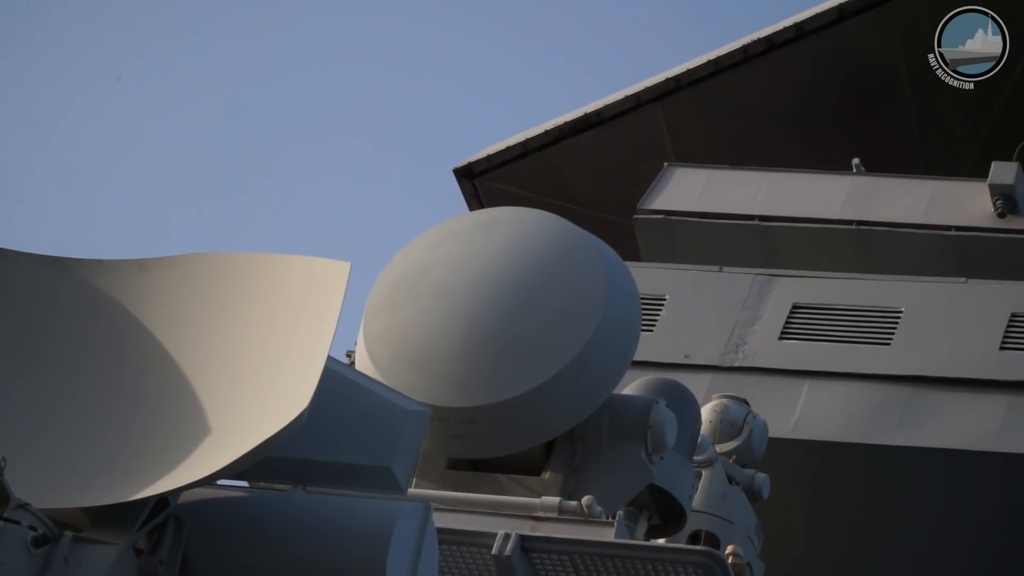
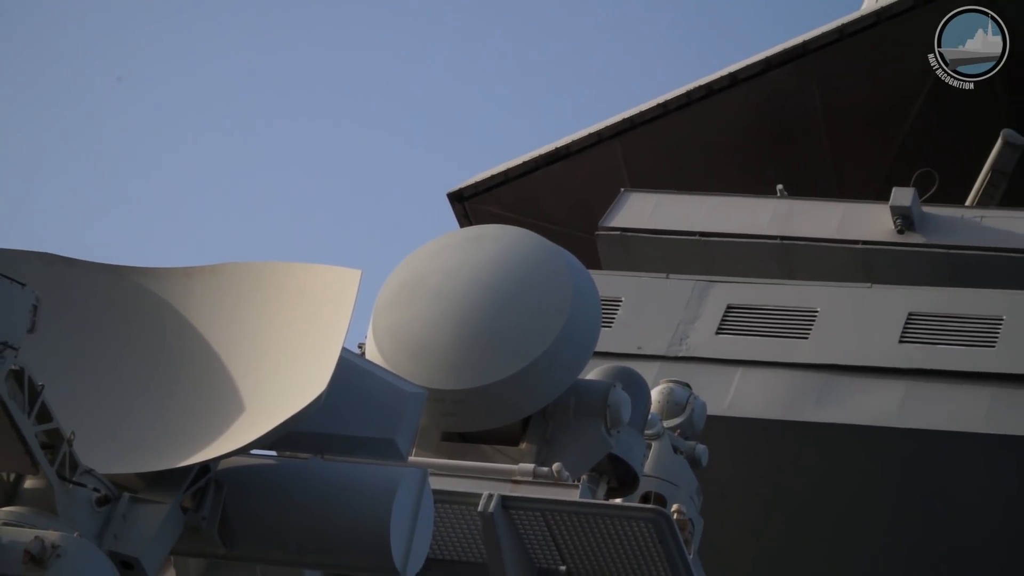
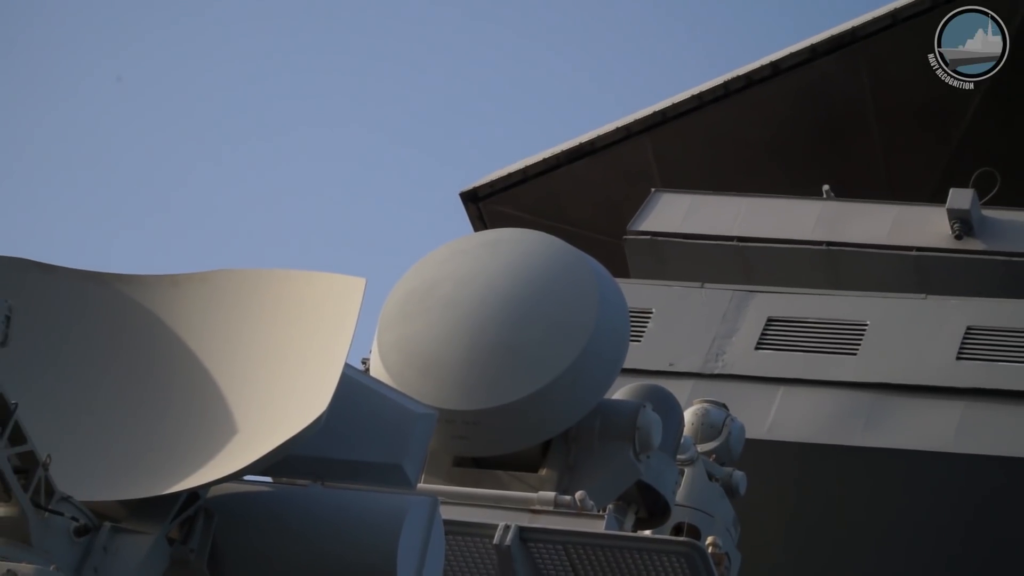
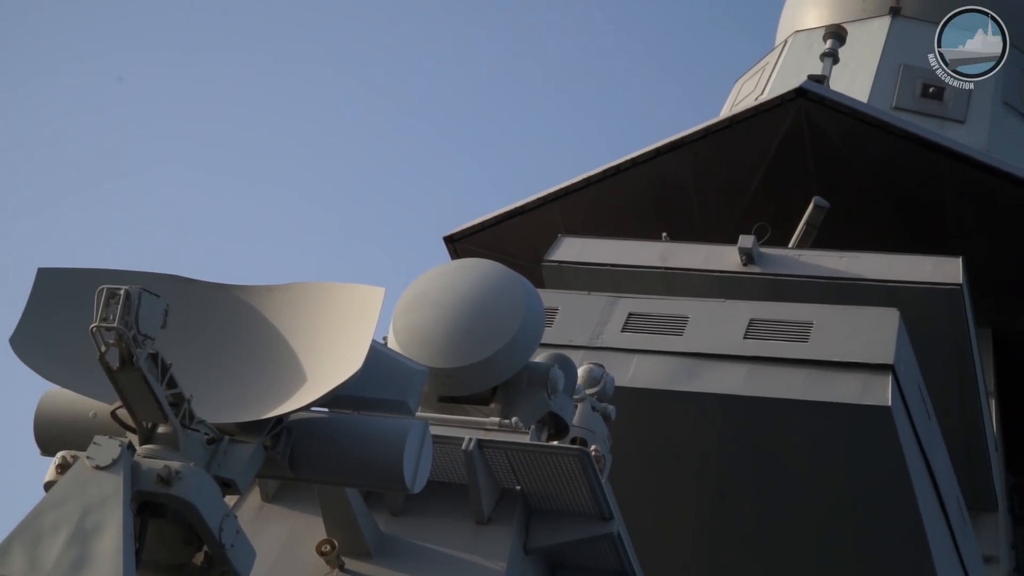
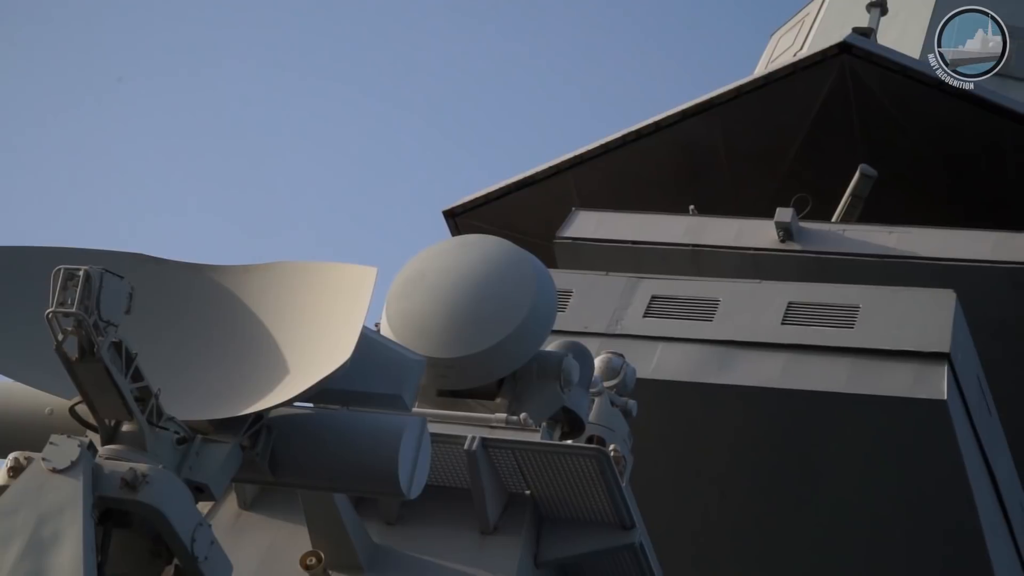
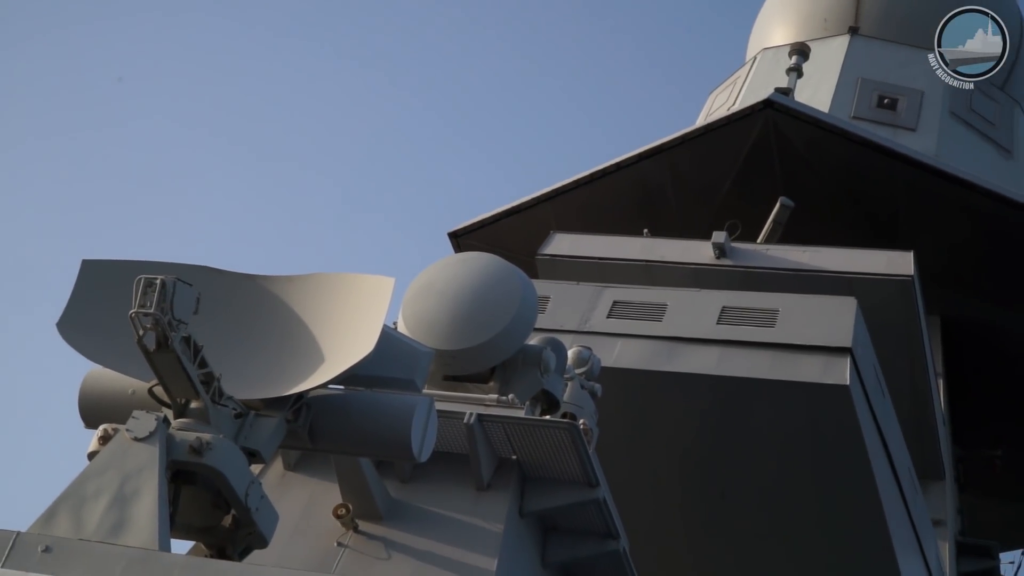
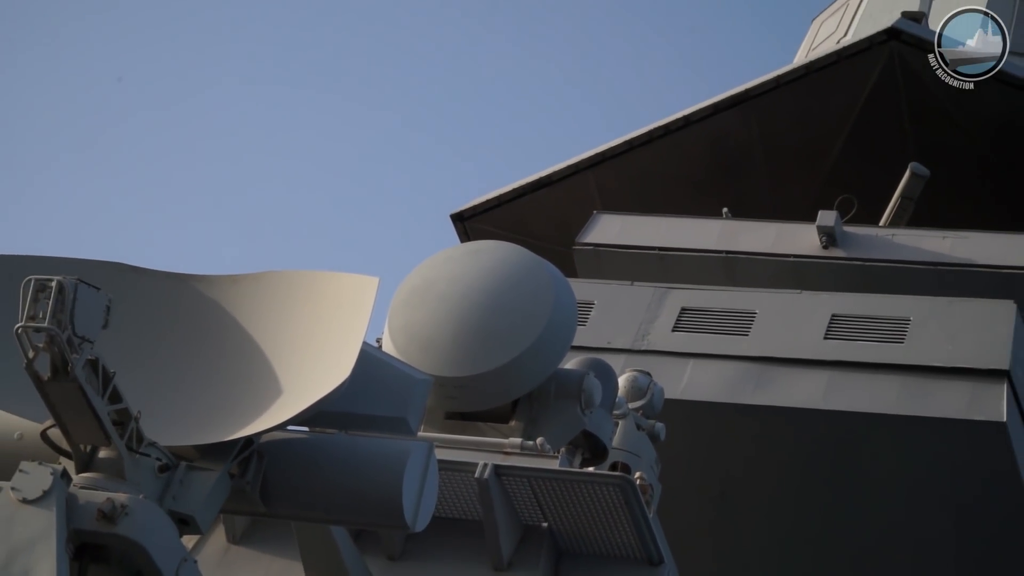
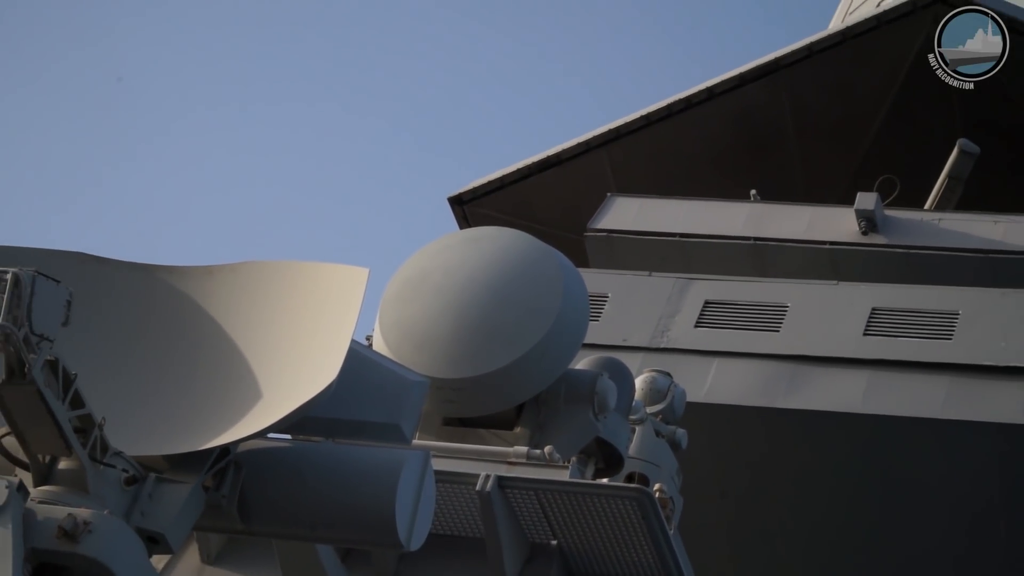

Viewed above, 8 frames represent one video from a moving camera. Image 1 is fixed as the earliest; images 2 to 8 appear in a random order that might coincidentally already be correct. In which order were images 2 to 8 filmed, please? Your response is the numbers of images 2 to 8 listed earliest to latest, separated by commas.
3, 2, 8, 7, 5, 4, 6
